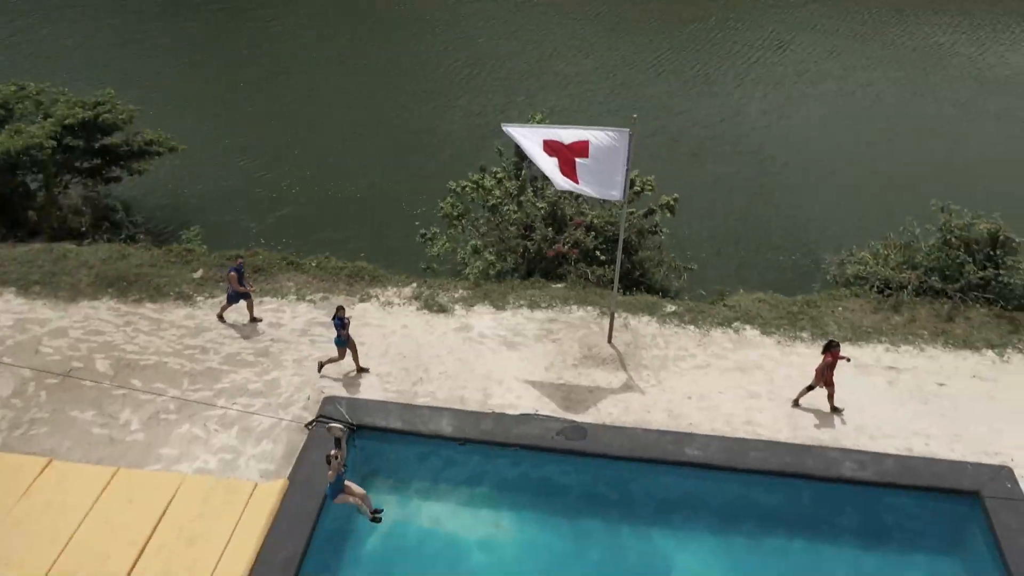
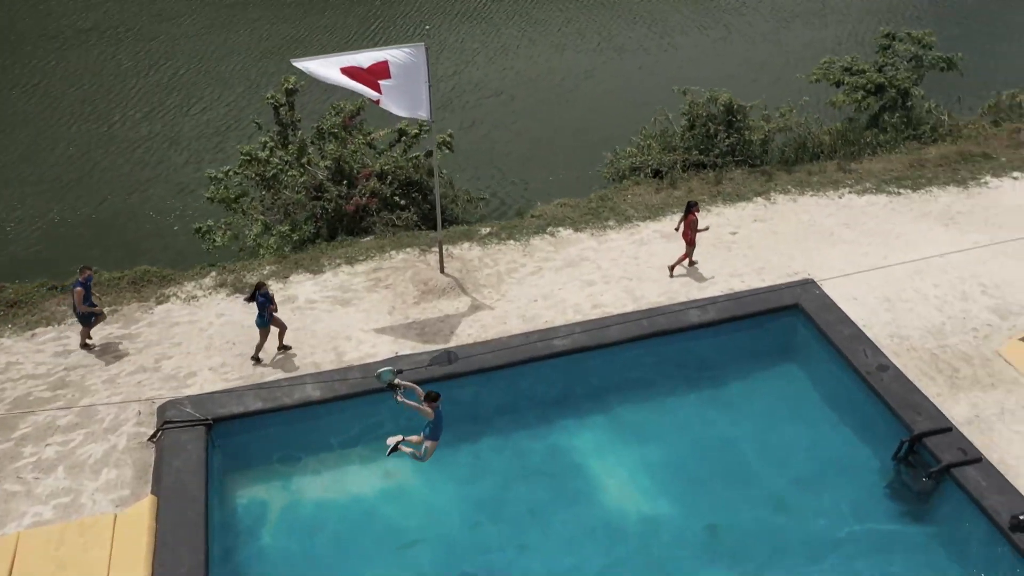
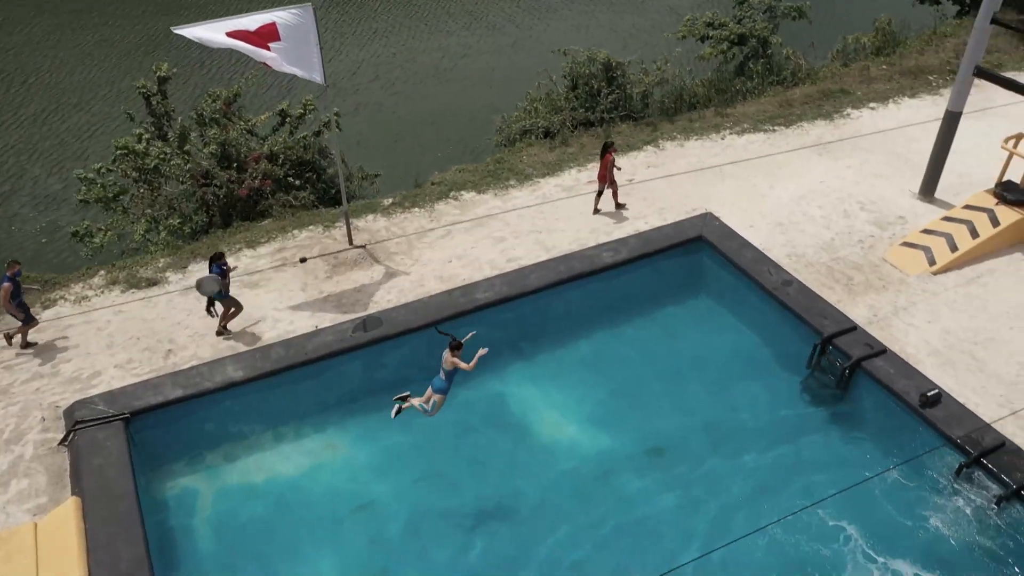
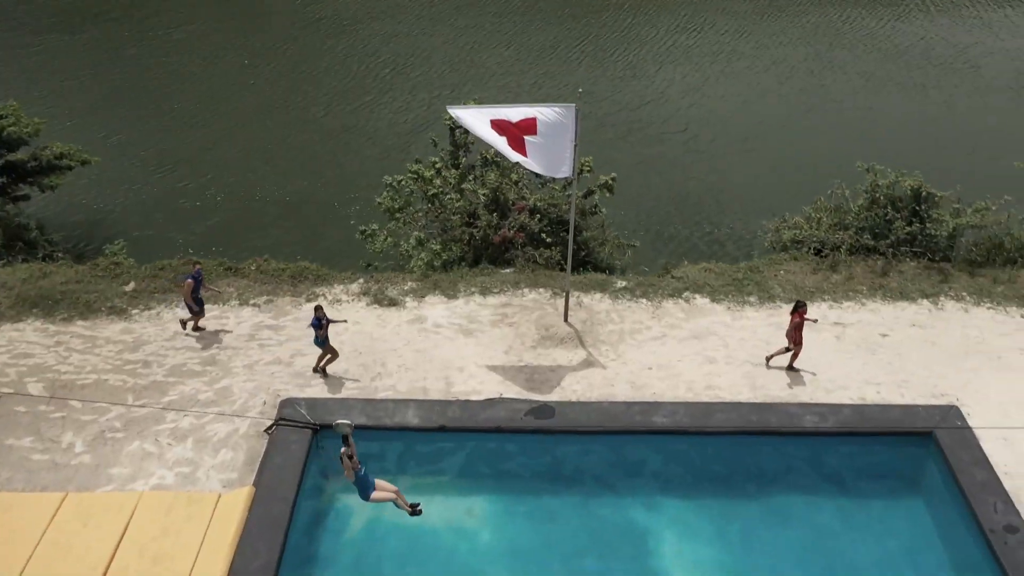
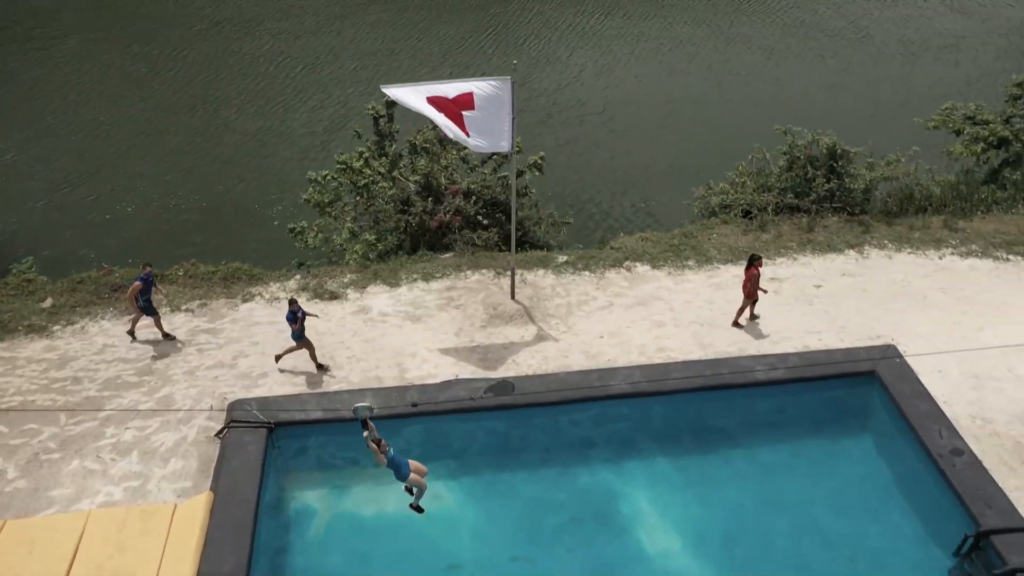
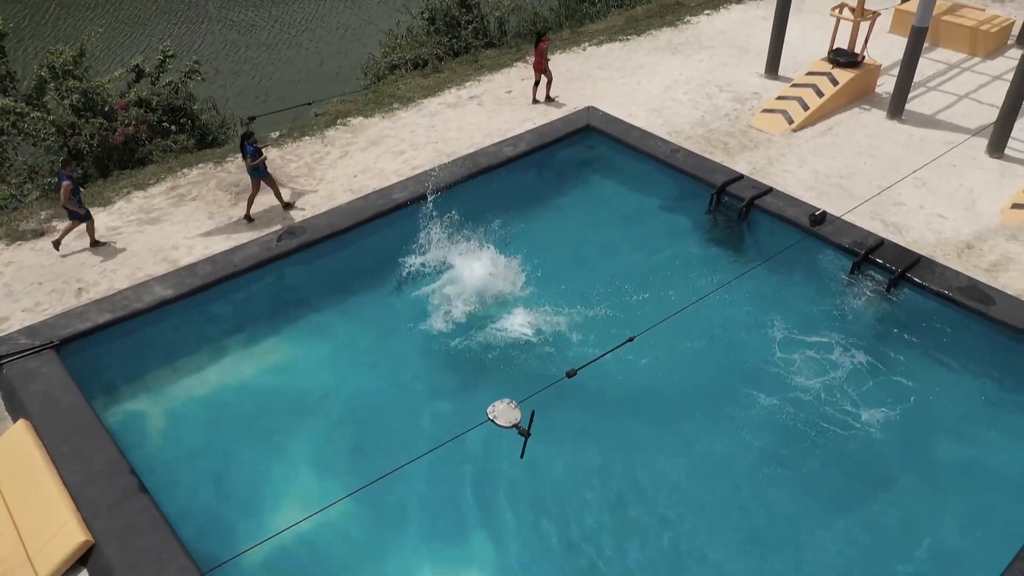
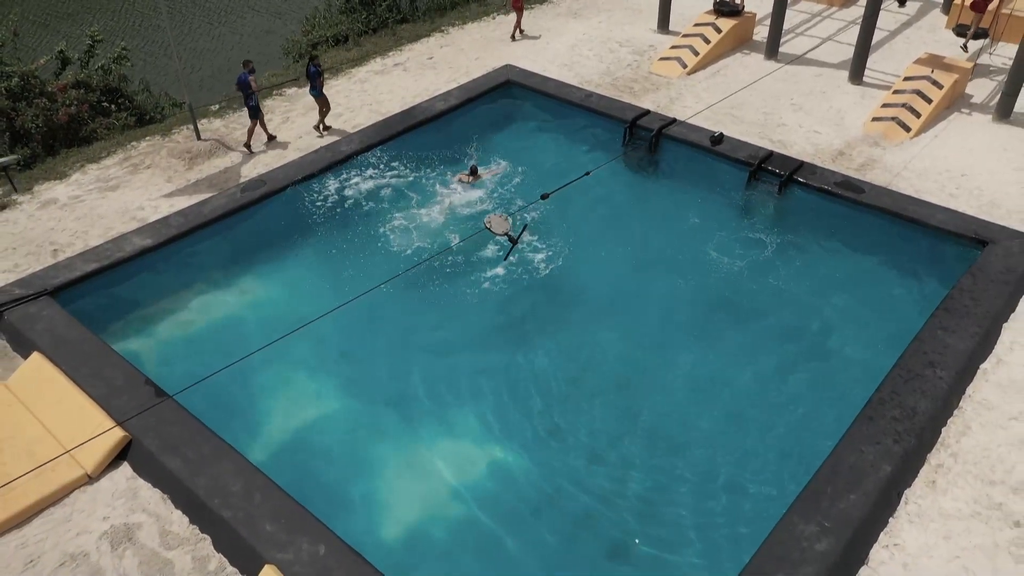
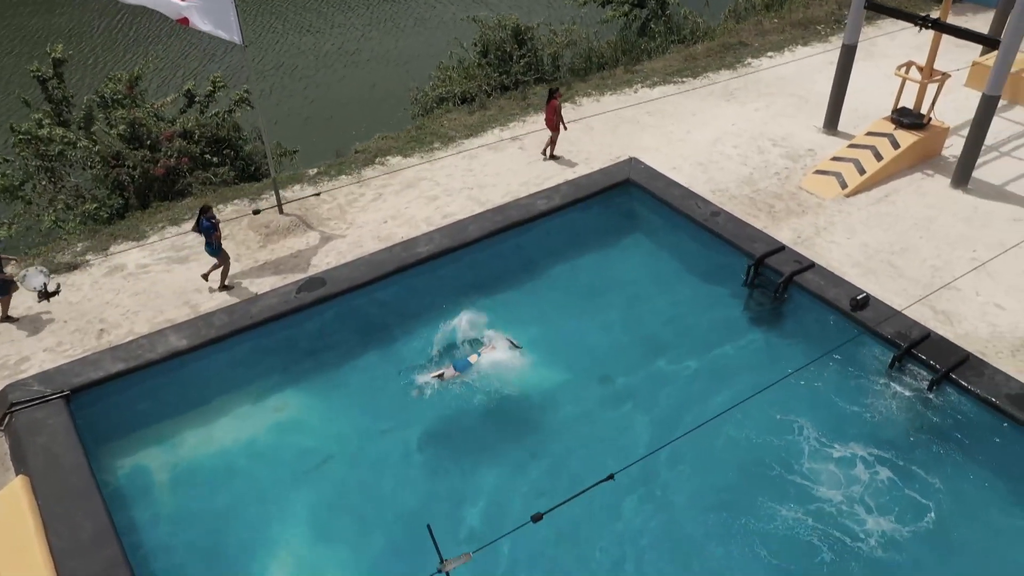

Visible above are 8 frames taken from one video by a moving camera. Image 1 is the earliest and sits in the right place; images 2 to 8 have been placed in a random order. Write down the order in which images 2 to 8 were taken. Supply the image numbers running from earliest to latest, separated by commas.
4, 5, 2, 3, 8, 6, 7
